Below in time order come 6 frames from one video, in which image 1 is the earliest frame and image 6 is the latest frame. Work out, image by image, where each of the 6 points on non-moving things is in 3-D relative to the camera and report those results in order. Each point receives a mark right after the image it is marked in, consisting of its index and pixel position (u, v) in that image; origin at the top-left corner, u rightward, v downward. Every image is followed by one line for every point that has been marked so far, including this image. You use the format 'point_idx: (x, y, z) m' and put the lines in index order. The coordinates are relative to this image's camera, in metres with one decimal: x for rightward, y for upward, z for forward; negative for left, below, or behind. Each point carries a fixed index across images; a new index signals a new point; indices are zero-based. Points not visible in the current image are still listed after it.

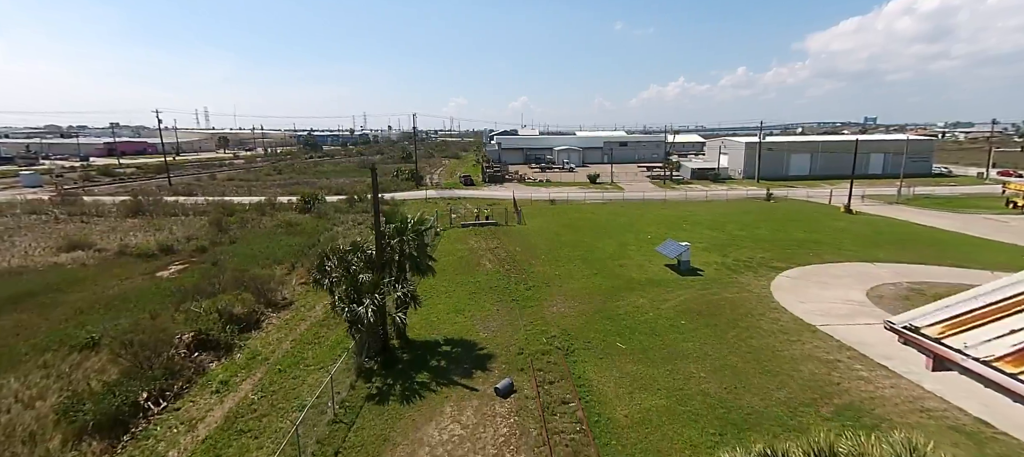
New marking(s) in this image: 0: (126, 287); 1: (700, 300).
0: (-16.8, -2.6, +19.8) m
1: (+6.6, -2.5, +16.0) m
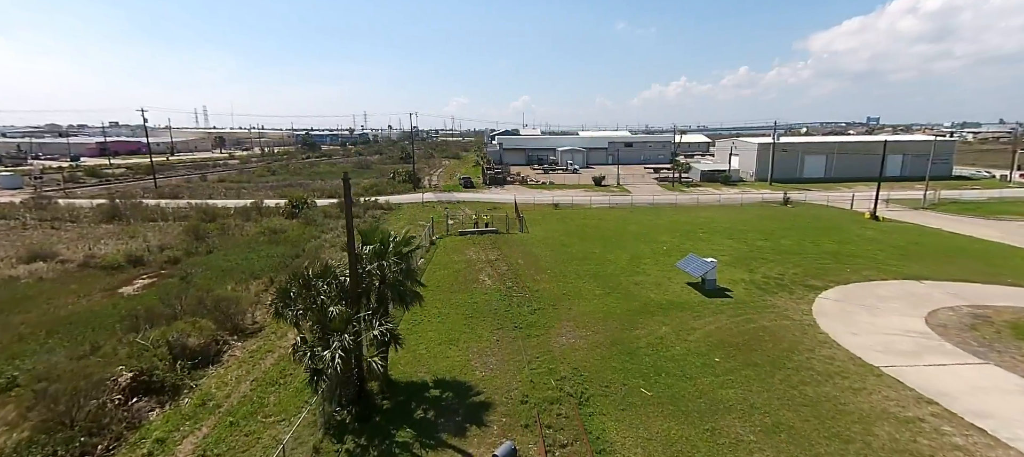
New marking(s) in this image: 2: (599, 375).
0: (-16.8, -3.0, +17.6) m
1: (+6.7, -3.1, +13.7) m
2: (+2.2, -3.7, +11.6) m
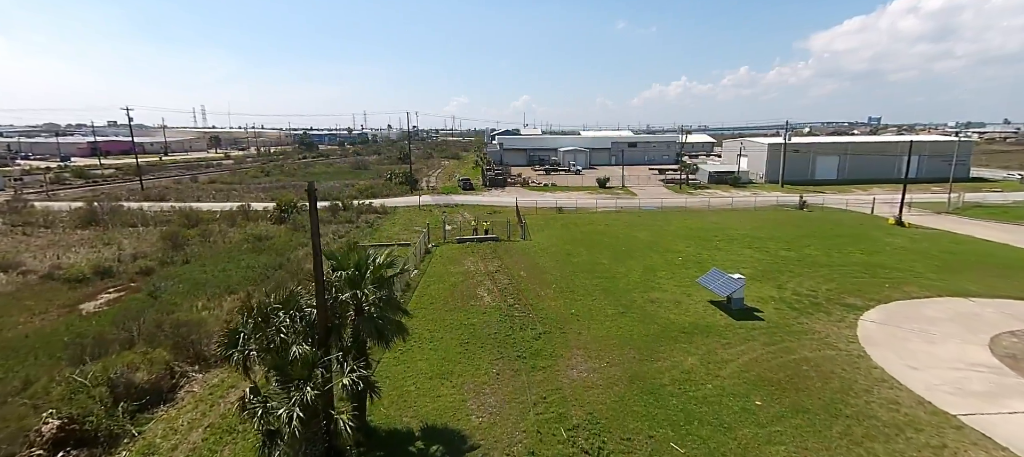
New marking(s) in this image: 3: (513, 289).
0: (-16.7, -3.4, +15.7) m
1: (+6.8, -3.5, +11.8) m
2: (+2.3, -4.2, +9.7) m
3: (0.0, -2.4, +18.2) m
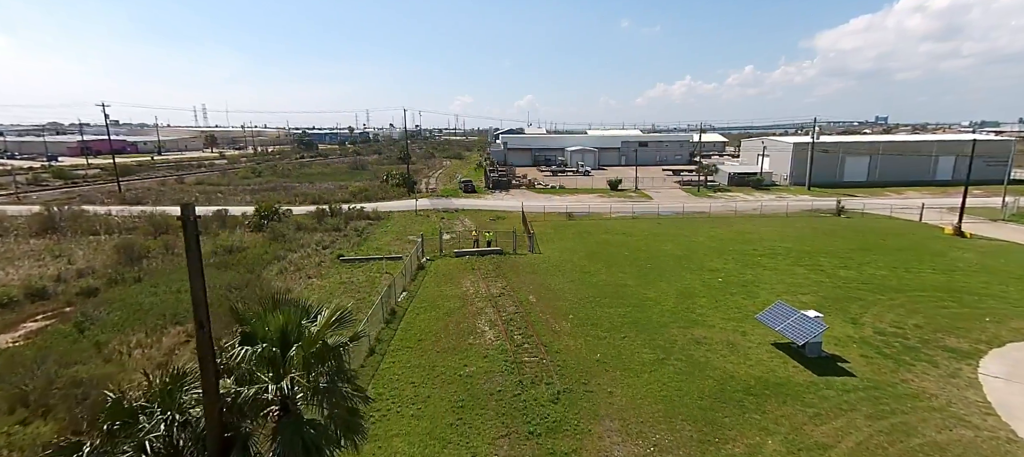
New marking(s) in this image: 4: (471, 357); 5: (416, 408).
0: (-16.5, -4.0, +12.4) m
1: (+6.9, -4.1, +8.3) m
2: (+2.5, -4.8, +6.3) m
3: (+0.3, -3.0, +14.8) m
4: (-1.1, -3.5, +12.7) m
5: (-2.2, -4.0, +10.3) m
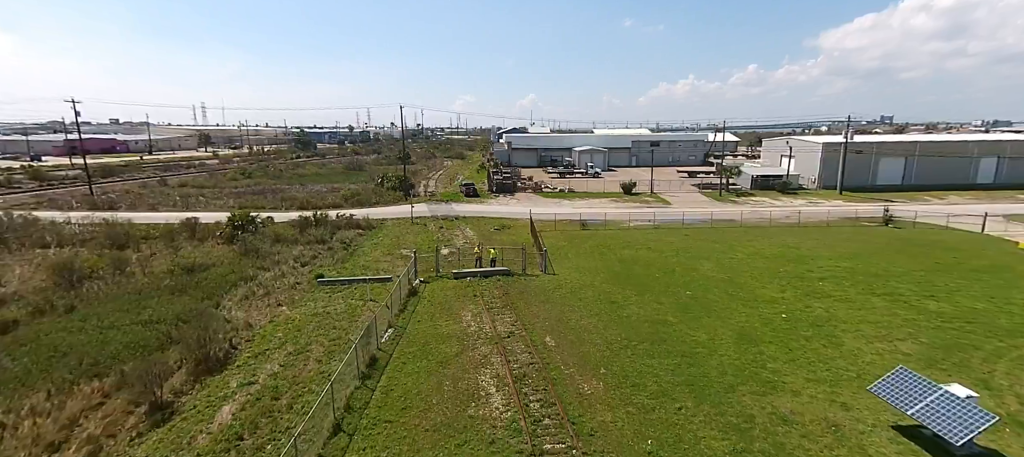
0: (-16.2, -4.7, +9.0) m
1: (+7.3, -4.8, +4.8) m
2: (+2.8, -5.5, +2.8) m
3: (+0.6, -3.7, +11.3) m
4: (-0.8, -4.2, +9.2) m
5: (-1.9, -4.8, +6.9) m
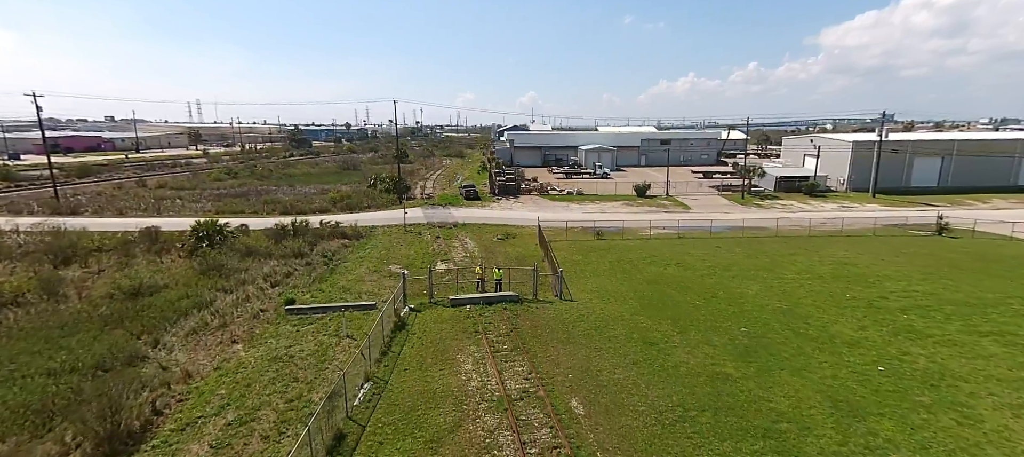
0: (-15.8, -5.3, +5.7) m
1: (+7.6, -5.5, +1.5) m
2: (+3.1, -6.1, -0.5) m
3: (+0.9, -4.3, +8.0) m
4: (-0.5, -4.9, +5.9) m
5: (-1.6, -5.4, +3.6) m
